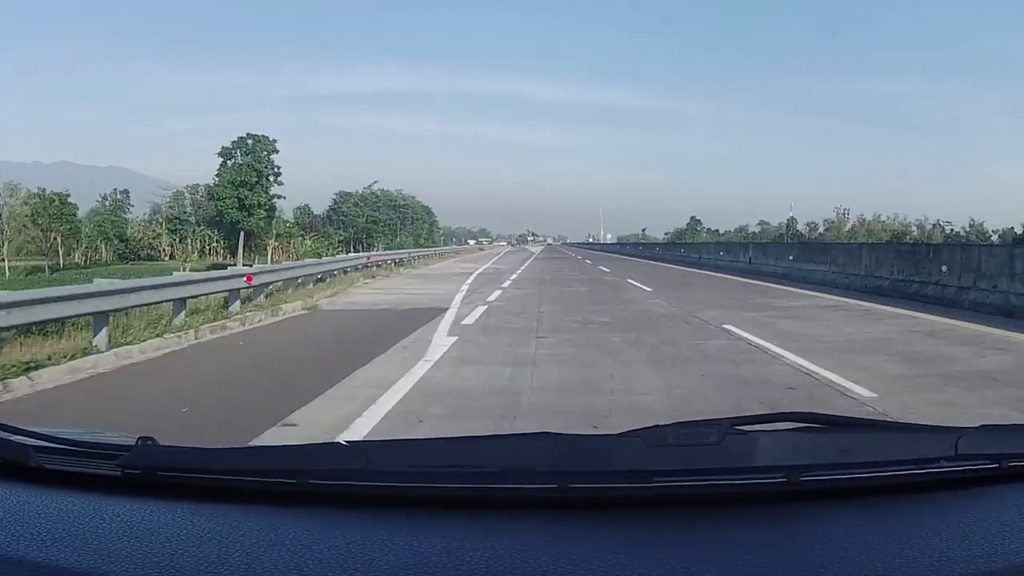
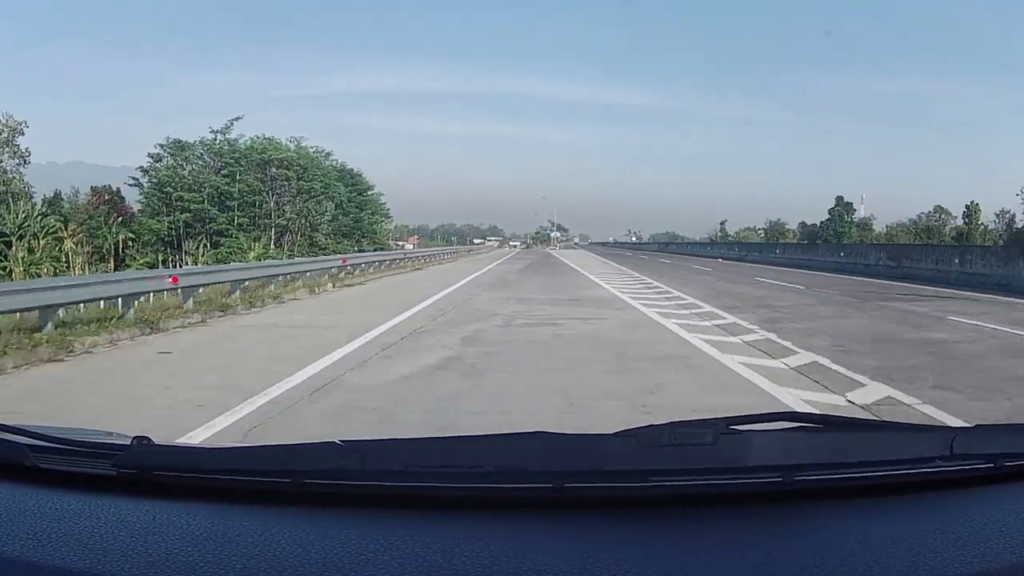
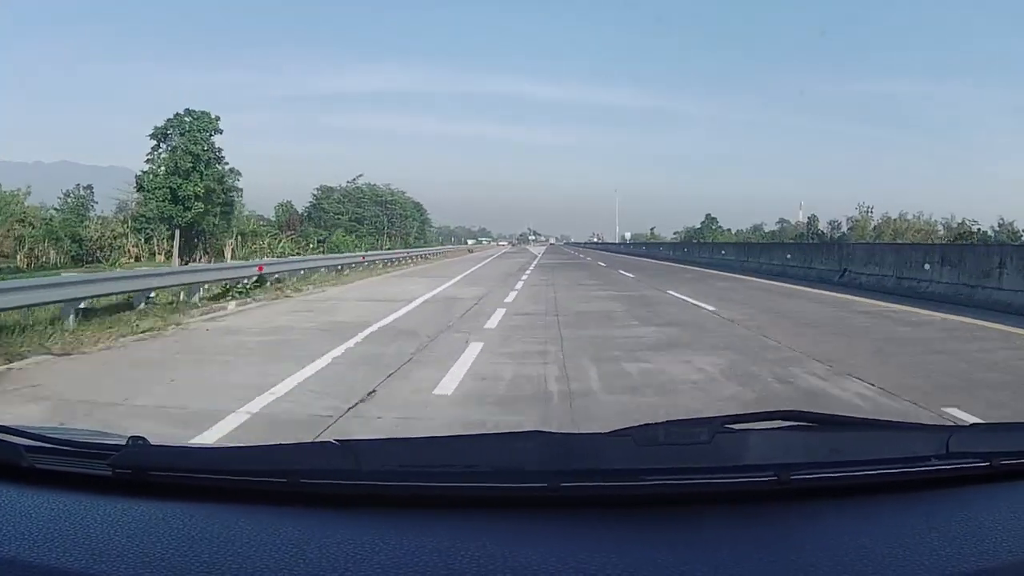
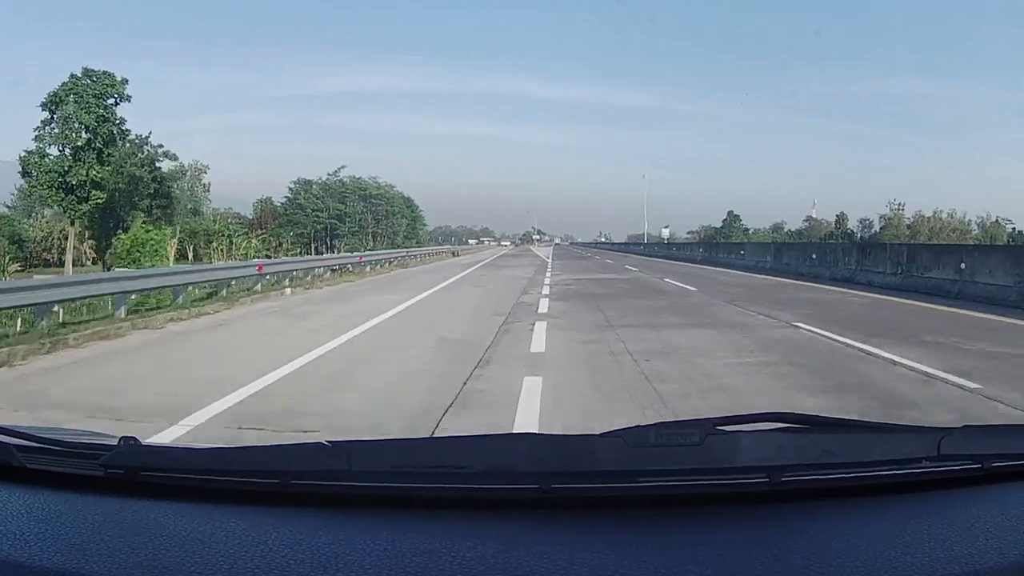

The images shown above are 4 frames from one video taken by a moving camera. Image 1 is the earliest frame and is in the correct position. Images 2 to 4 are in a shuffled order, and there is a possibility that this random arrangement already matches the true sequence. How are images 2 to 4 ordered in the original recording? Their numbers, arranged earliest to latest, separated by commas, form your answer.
3, 4, 2
